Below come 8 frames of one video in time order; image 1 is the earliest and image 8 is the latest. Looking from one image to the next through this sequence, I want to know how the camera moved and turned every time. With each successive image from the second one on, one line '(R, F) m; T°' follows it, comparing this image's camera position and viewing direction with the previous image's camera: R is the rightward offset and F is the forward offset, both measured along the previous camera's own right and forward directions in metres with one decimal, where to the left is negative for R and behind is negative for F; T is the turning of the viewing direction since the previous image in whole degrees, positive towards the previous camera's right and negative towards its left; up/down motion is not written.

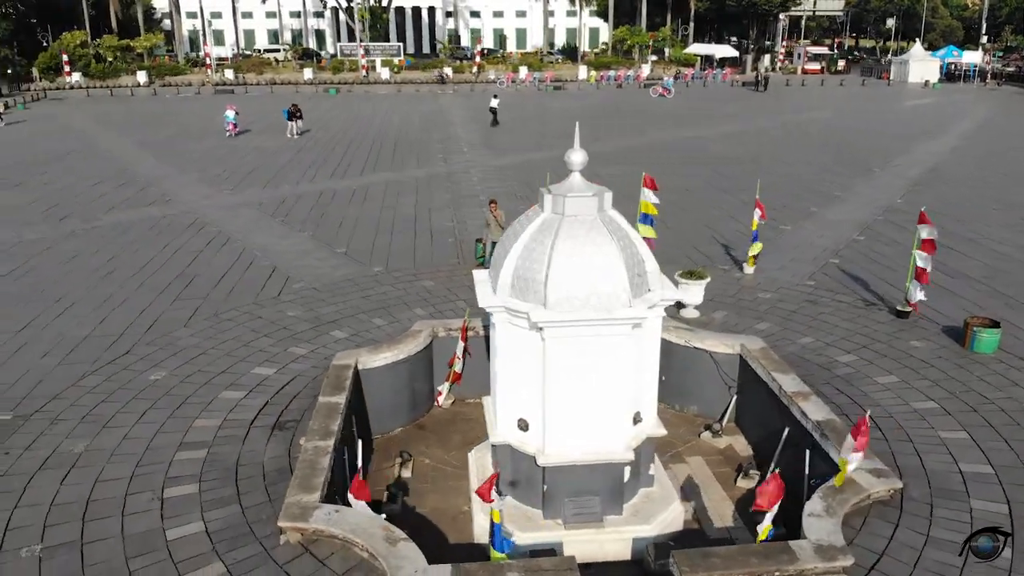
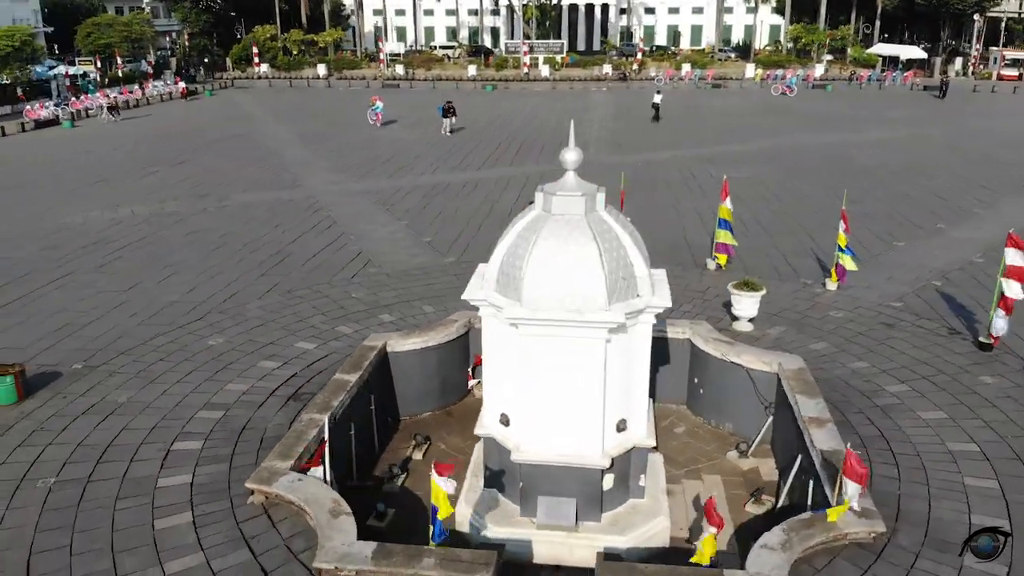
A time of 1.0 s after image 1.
(+1.9, +0.1) m; -12°
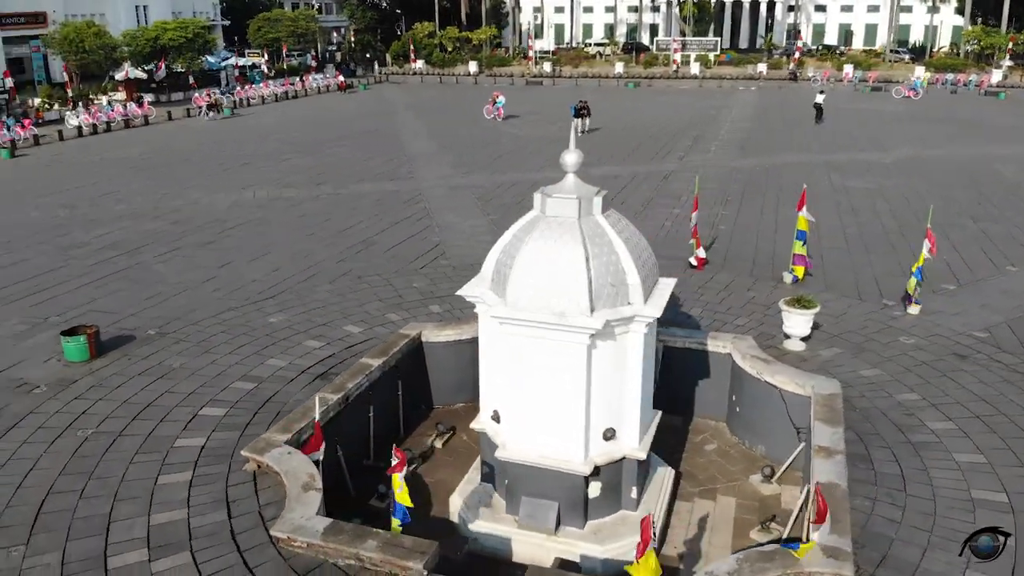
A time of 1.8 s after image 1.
(+1.7, +0.1) m; -11°
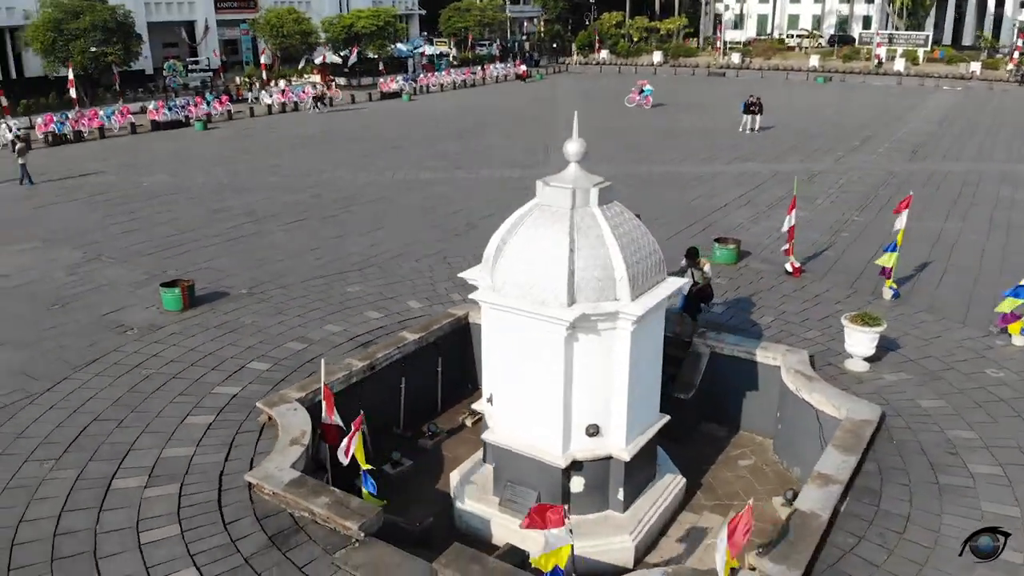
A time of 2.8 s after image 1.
(+2.0, +0.2) m; -14°
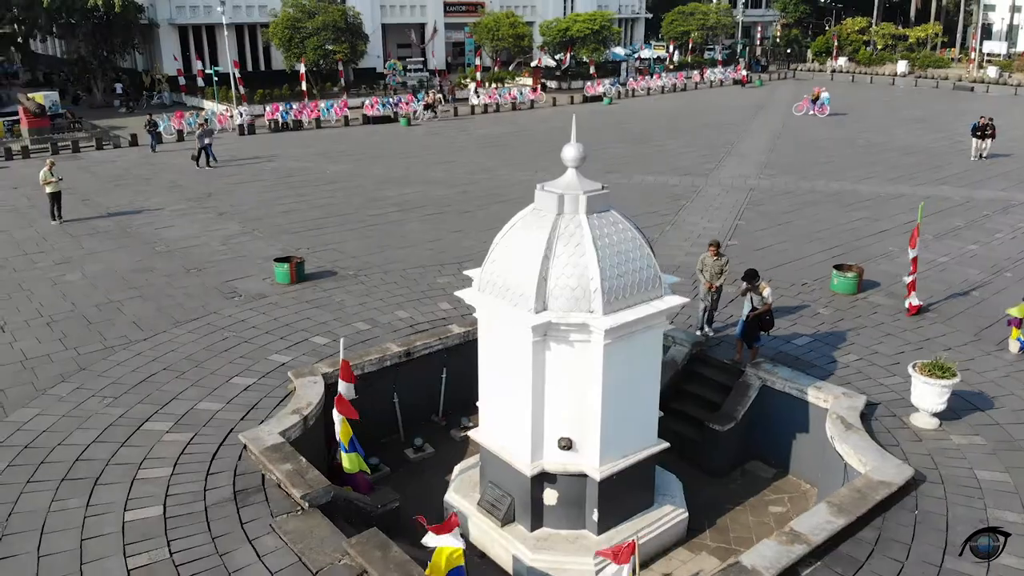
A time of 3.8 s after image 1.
(+2.4, +0.4) m; -17°
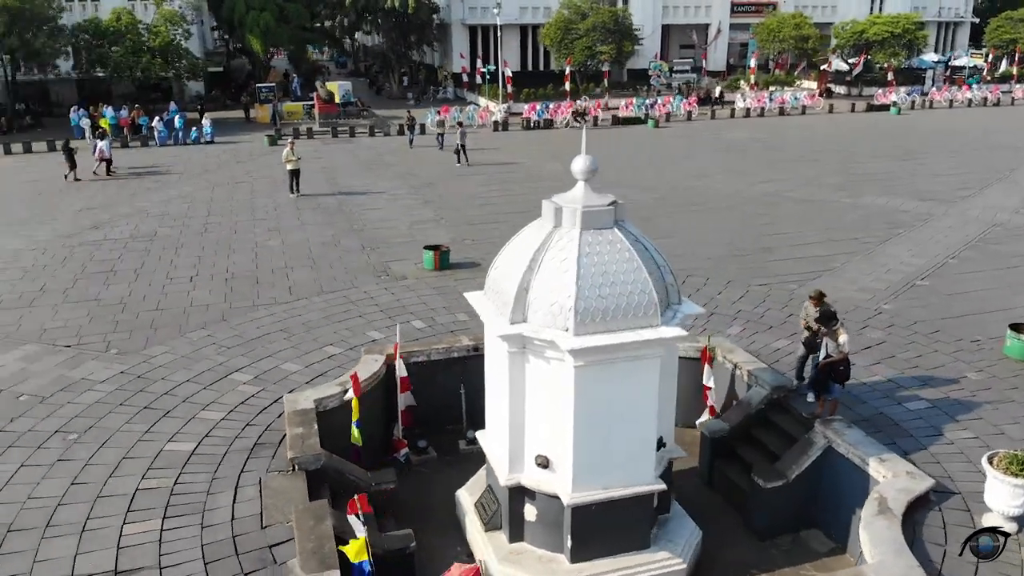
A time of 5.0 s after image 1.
(+2.8, +0.6) m; -21°
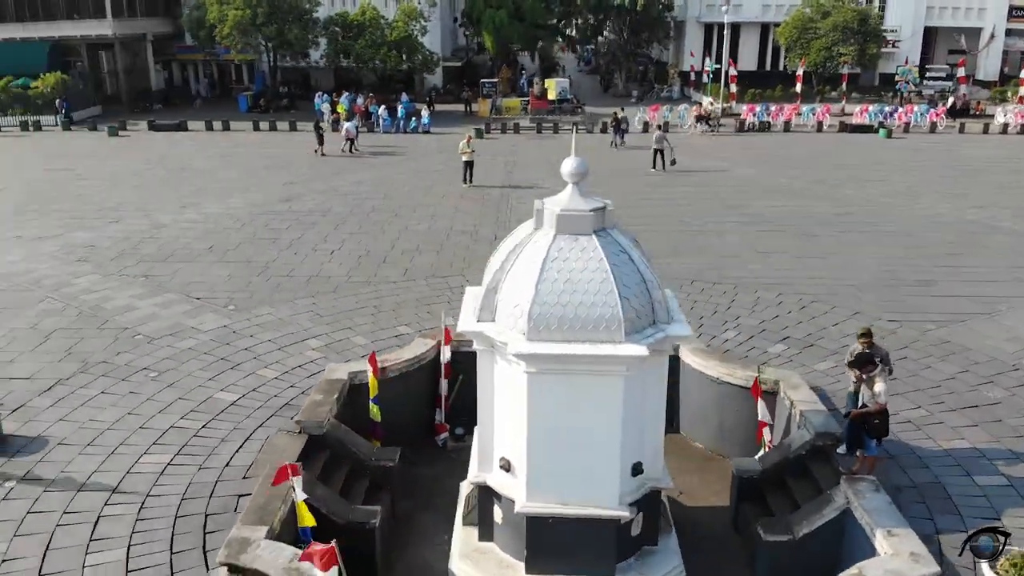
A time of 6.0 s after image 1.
(+2.5, +0.5) m; -18°
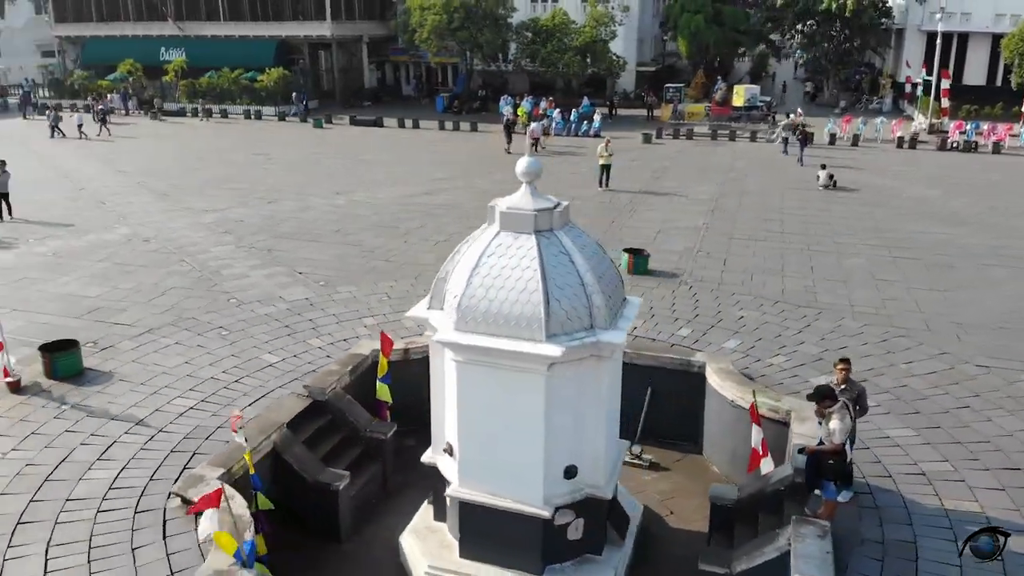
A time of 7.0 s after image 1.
(+2.5, +0.2) m; -16°
